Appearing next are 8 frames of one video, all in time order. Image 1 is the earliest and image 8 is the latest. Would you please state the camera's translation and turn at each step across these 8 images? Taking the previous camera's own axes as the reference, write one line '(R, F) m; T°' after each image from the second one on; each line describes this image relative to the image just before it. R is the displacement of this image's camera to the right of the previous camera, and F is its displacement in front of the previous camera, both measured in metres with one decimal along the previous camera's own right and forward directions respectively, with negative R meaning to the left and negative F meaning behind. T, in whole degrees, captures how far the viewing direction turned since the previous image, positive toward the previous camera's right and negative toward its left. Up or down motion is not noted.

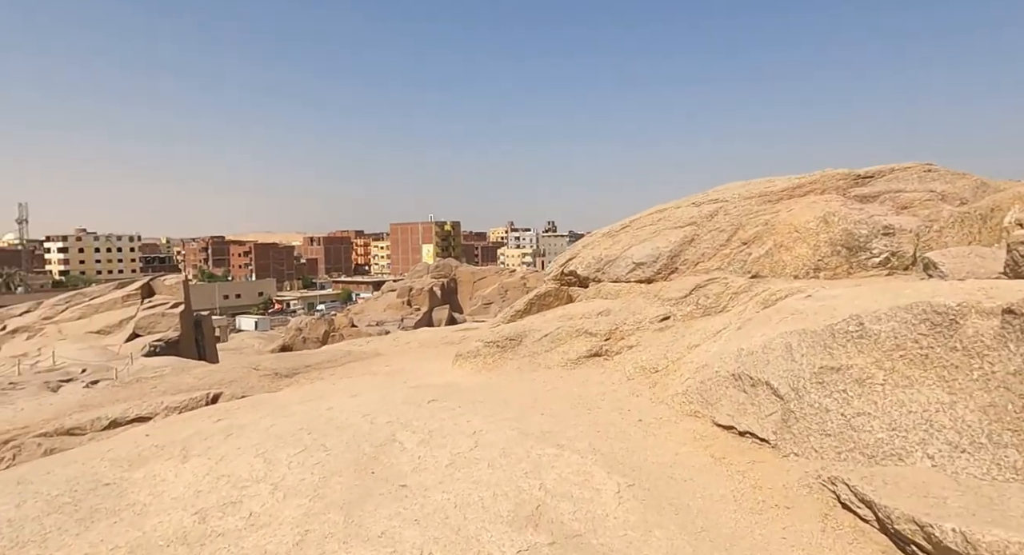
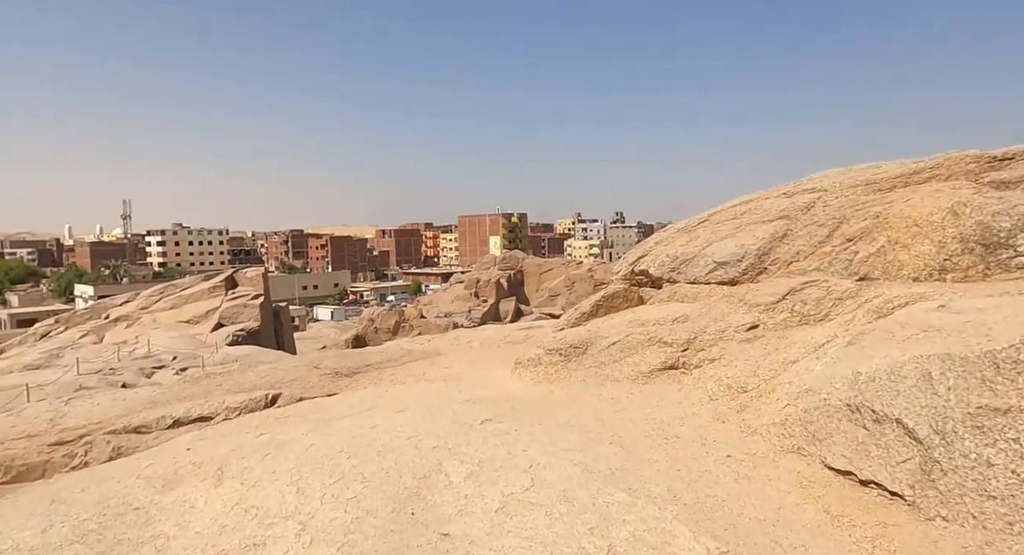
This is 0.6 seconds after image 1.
(0.0, +0.5) m; -6°
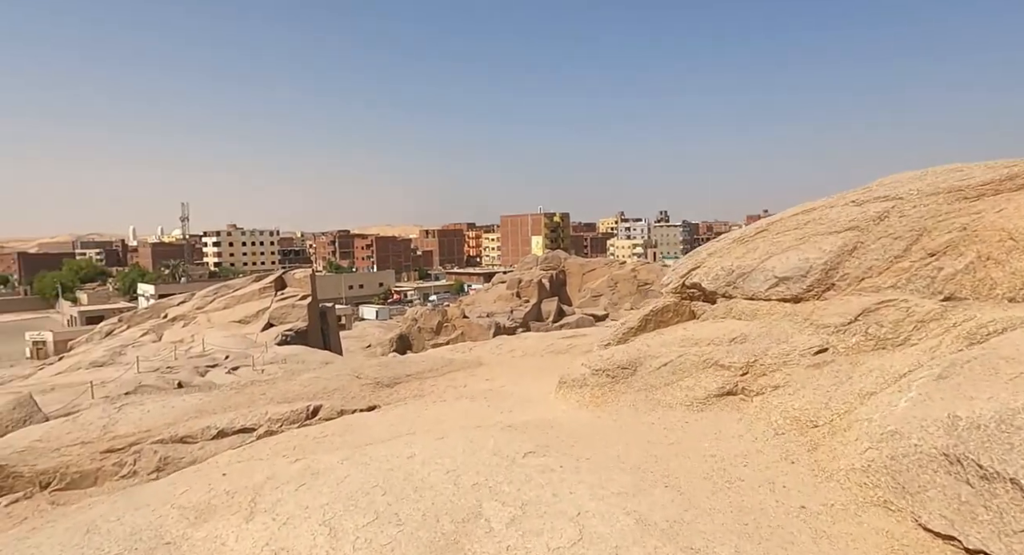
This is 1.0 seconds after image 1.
(0.0, +0.3) m; -4°
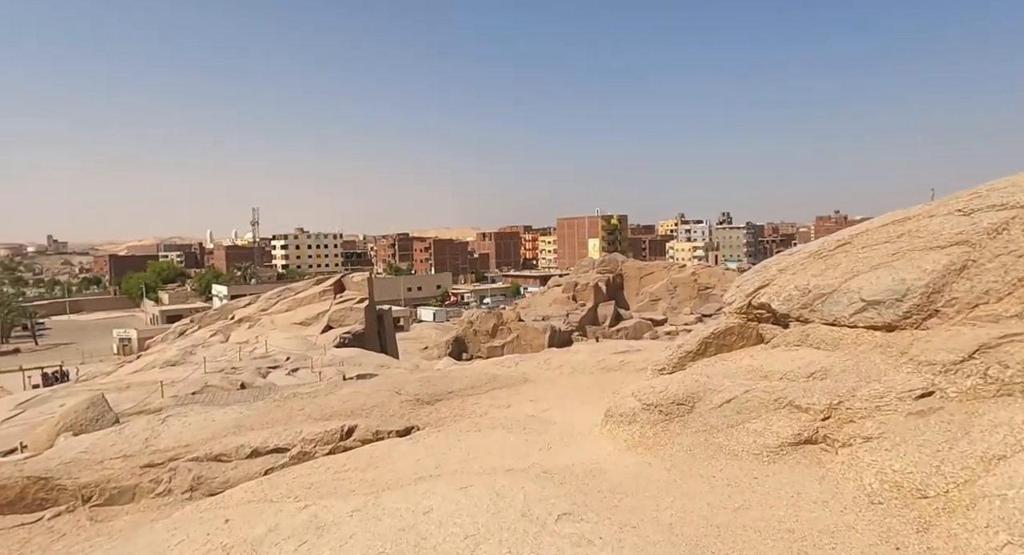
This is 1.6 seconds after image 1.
(+0.1, +0.6) m; -5°
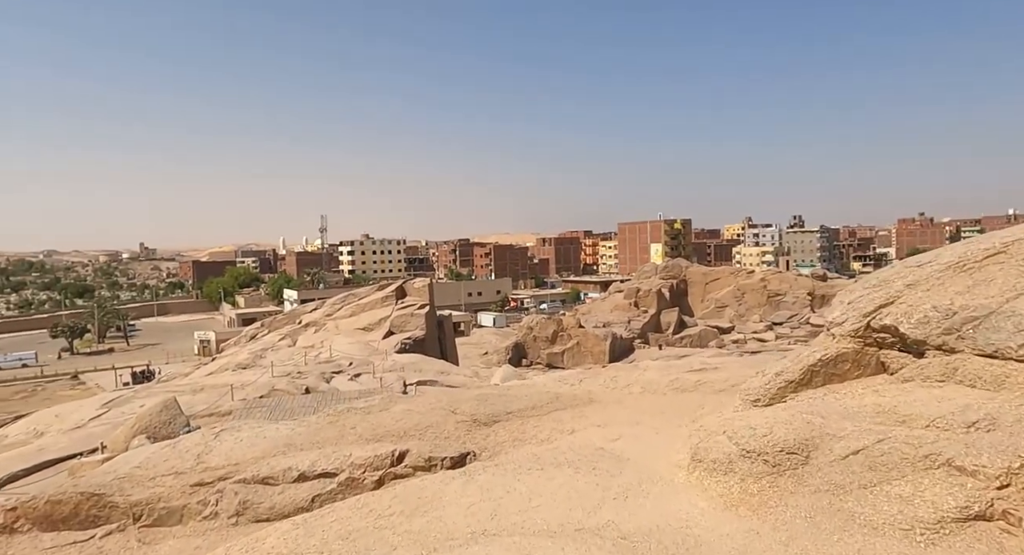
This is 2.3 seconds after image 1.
(-0.1, +0.7) m; -5°
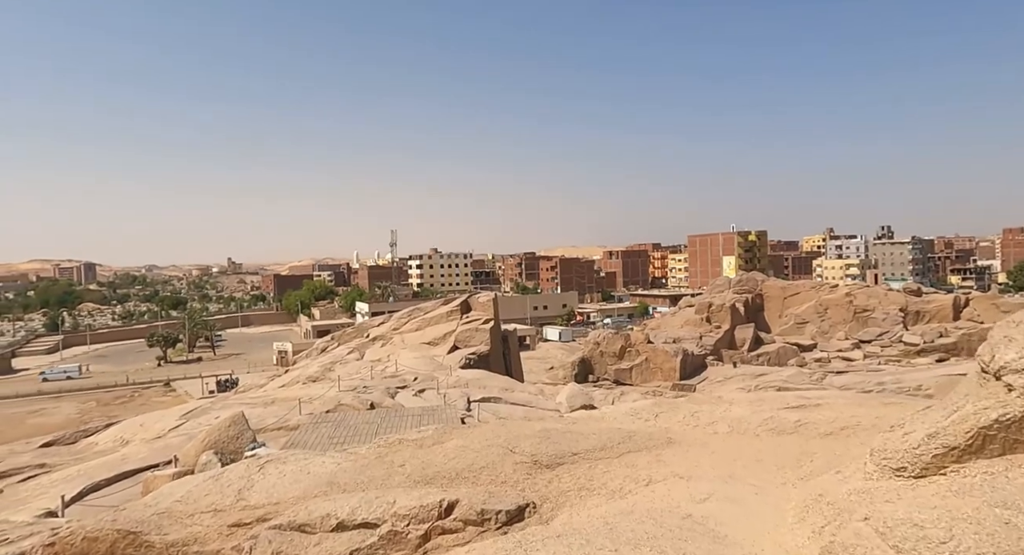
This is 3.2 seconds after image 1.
(0.0, +0.9) m; -6°
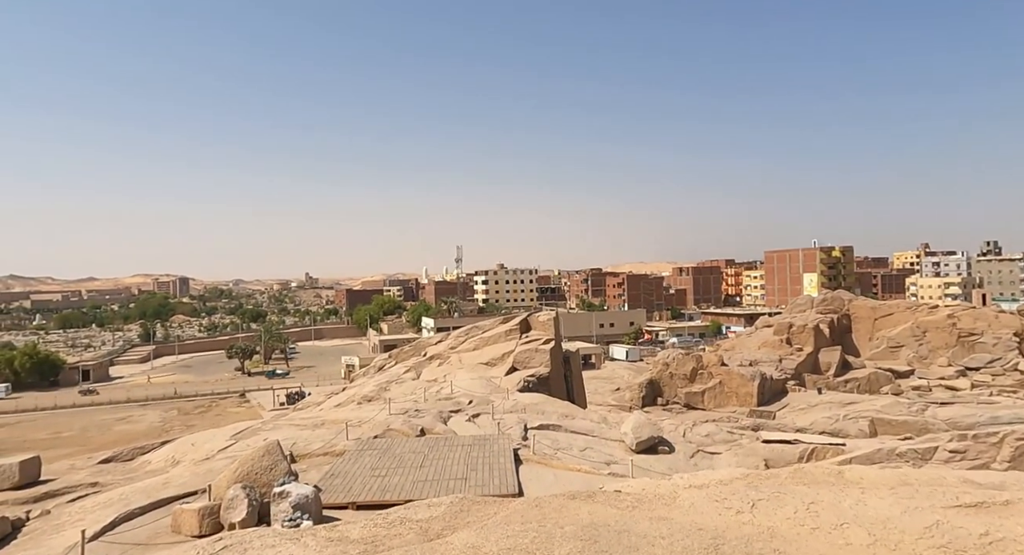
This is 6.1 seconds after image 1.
(+0.3, +2.2) m; -6°
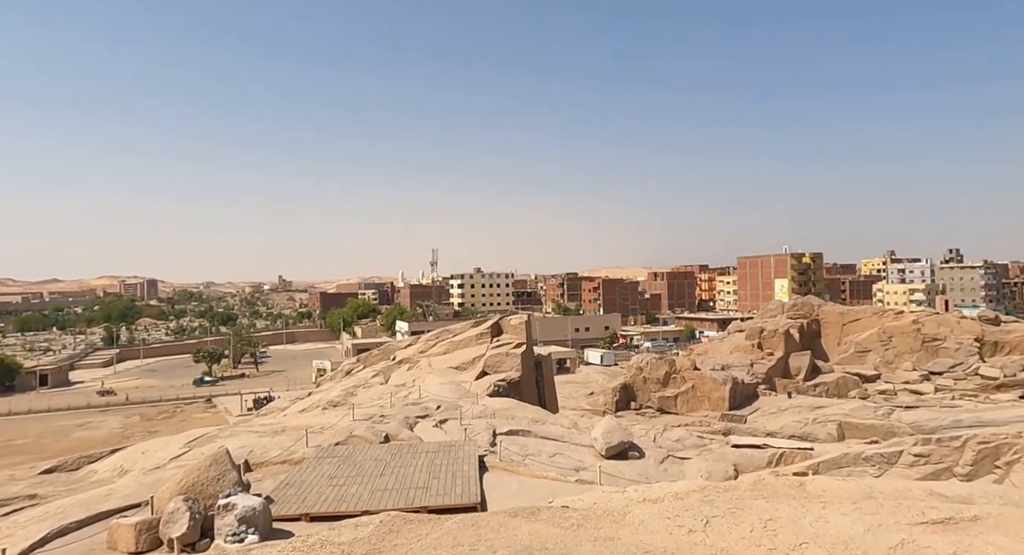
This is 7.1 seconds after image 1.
(+0.4, +0.6) m; +2°
